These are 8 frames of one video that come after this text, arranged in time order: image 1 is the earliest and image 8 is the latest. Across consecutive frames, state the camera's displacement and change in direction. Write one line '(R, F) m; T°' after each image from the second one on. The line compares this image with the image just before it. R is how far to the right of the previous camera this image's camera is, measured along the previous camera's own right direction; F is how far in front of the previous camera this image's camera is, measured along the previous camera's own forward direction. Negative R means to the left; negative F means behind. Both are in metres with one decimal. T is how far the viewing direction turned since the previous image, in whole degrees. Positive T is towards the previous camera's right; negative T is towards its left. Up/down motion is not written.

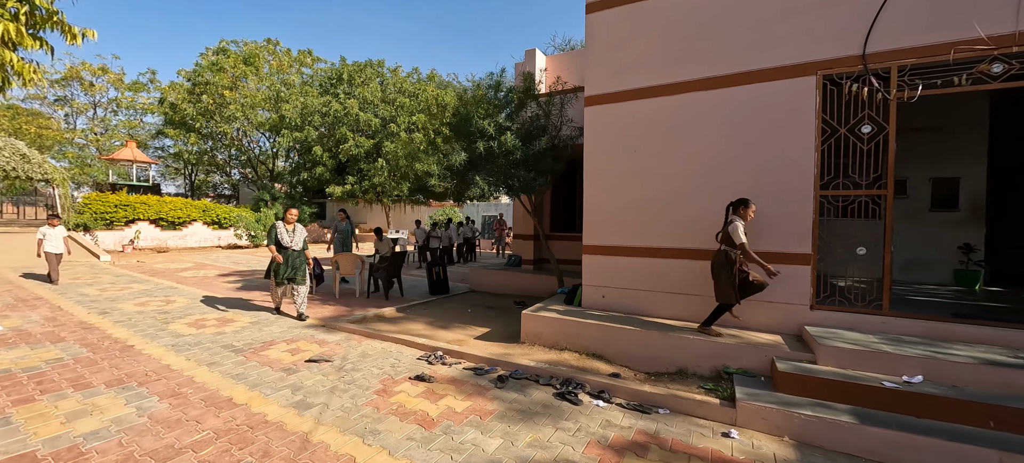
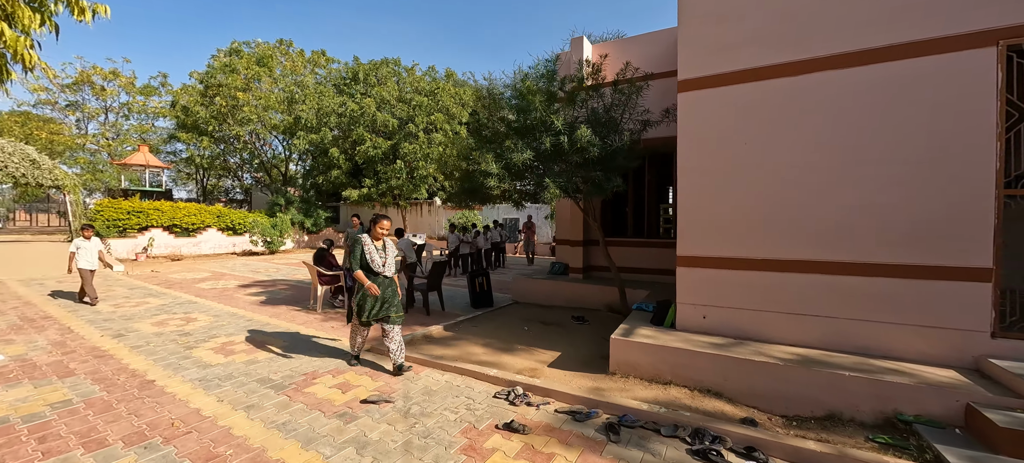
(-0.9, +0.8) m; -1°
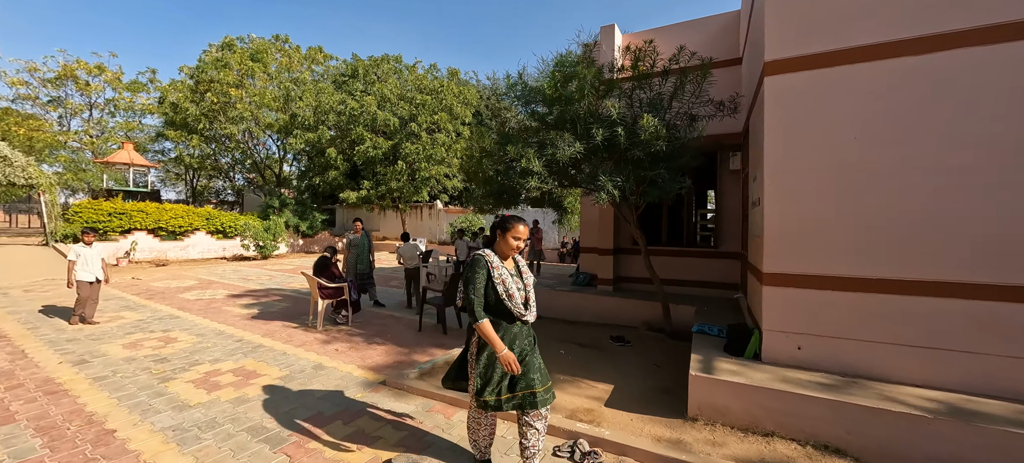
(-0.5, +0.8) m; +1°
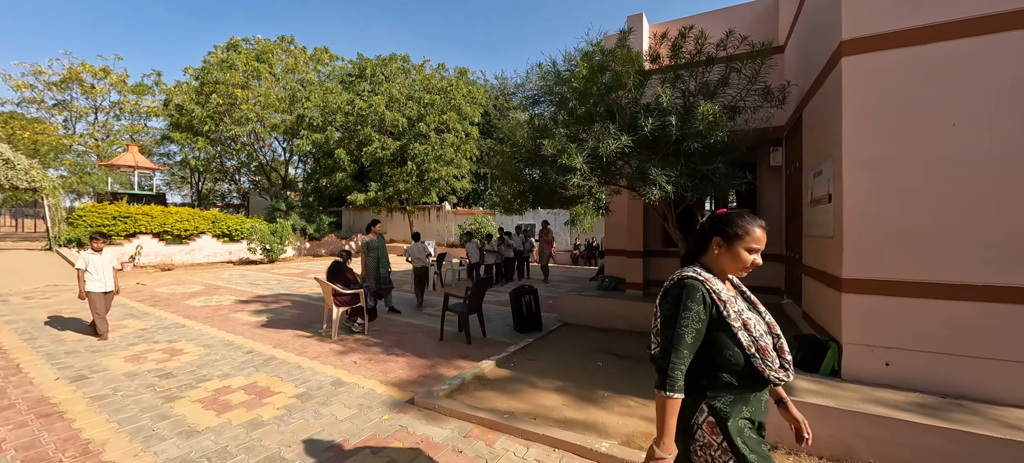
(-0.4, +0.4) m; 0°
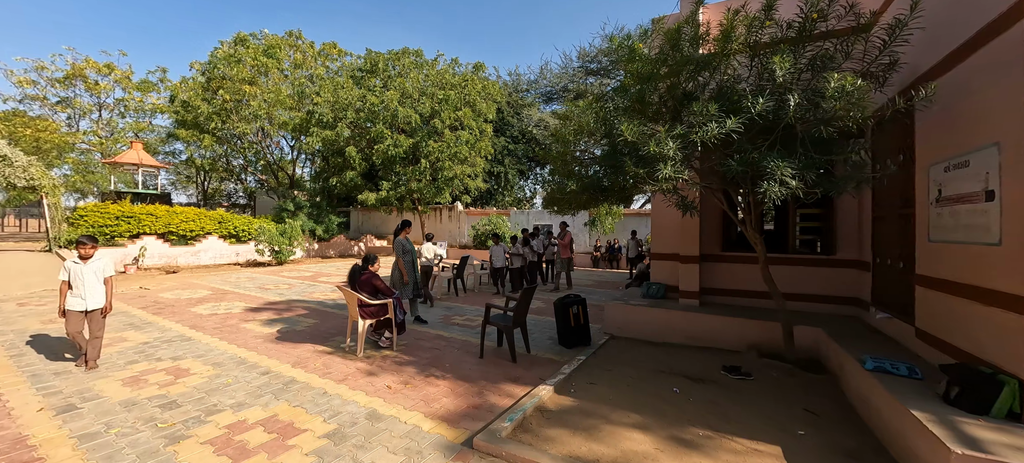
(-0.6, +0.7) m; 0°
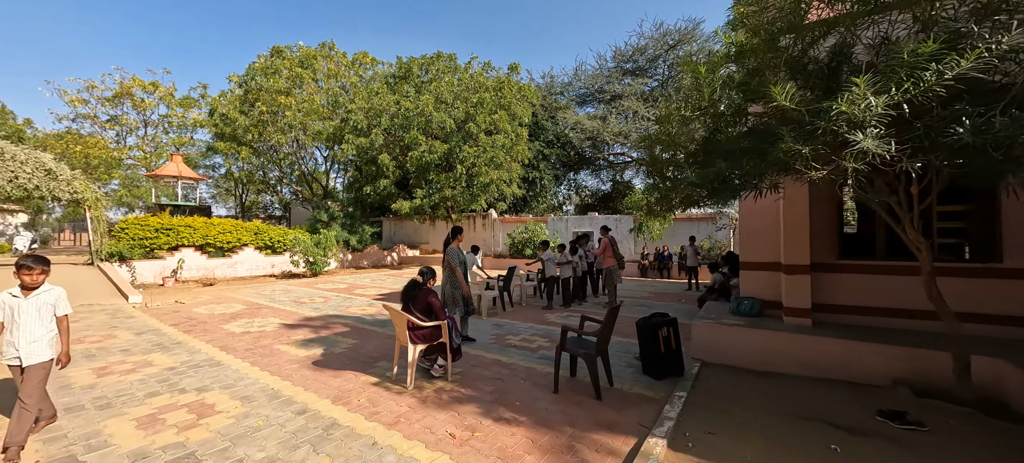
(-0.6, +0.9) m; -4°
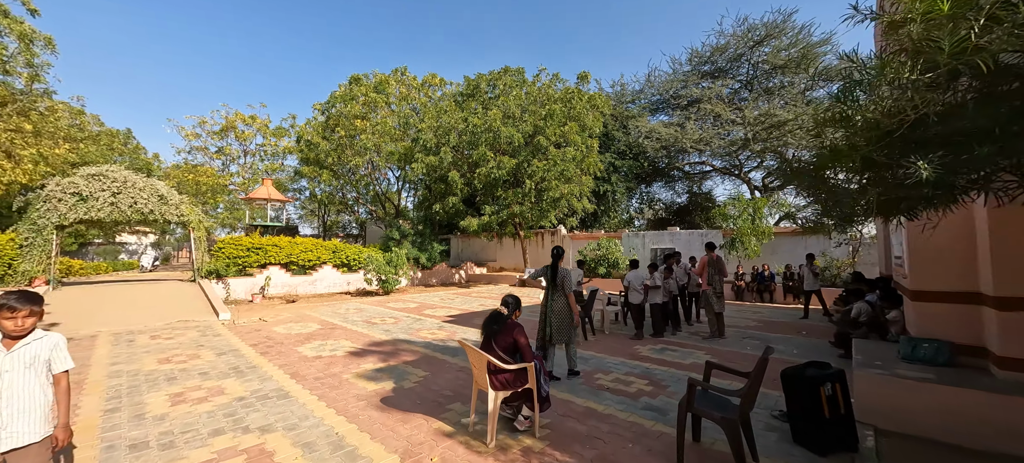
(-0.3, +0.8) m; -9°
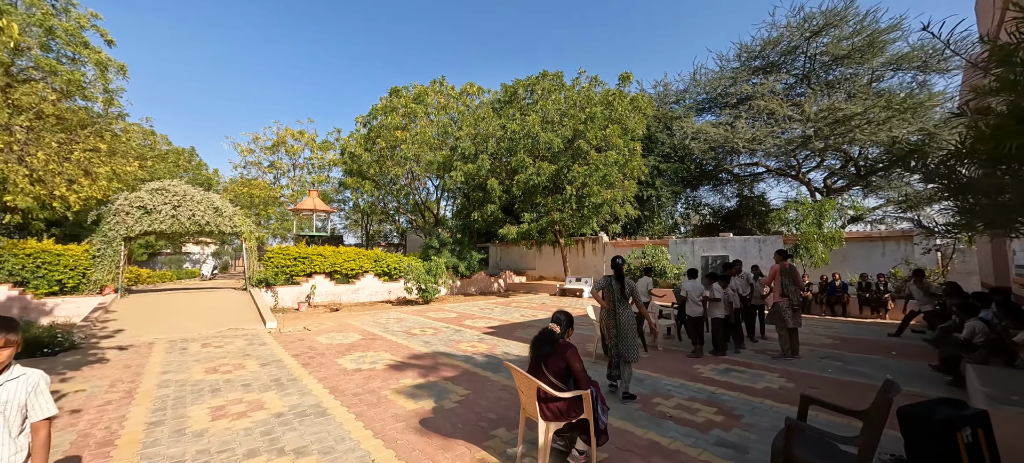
(-0.1, +0.4) m; -6°
